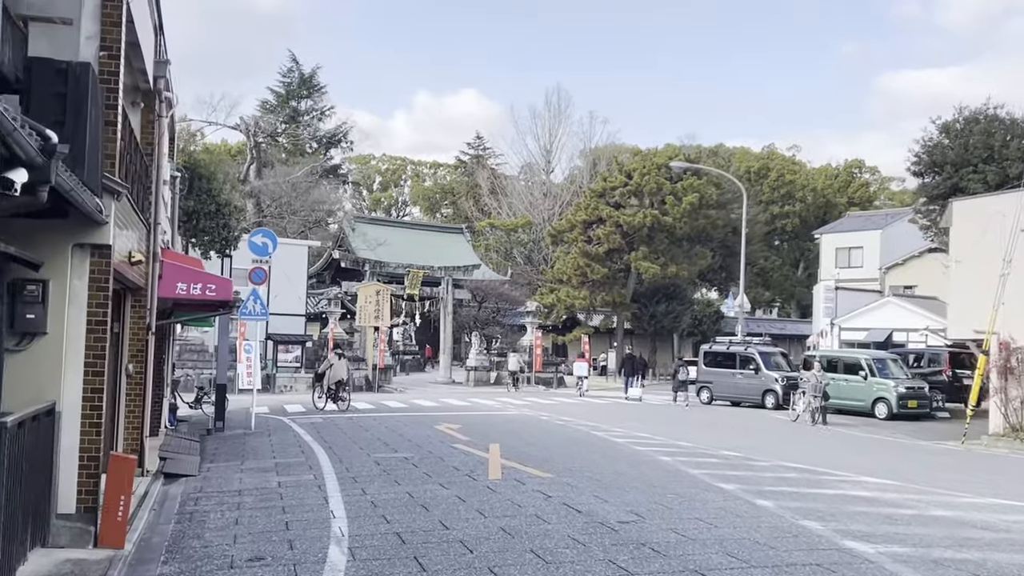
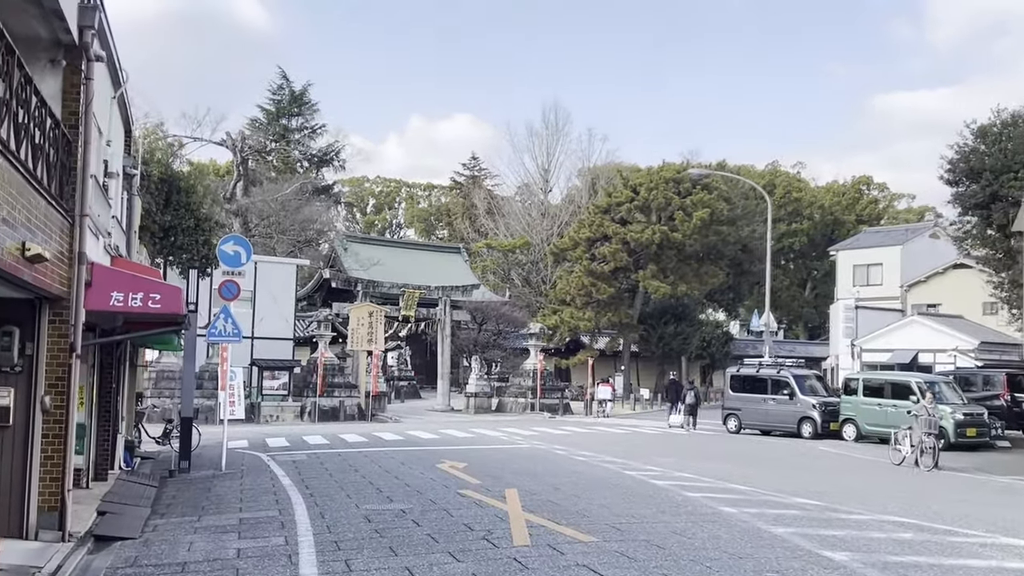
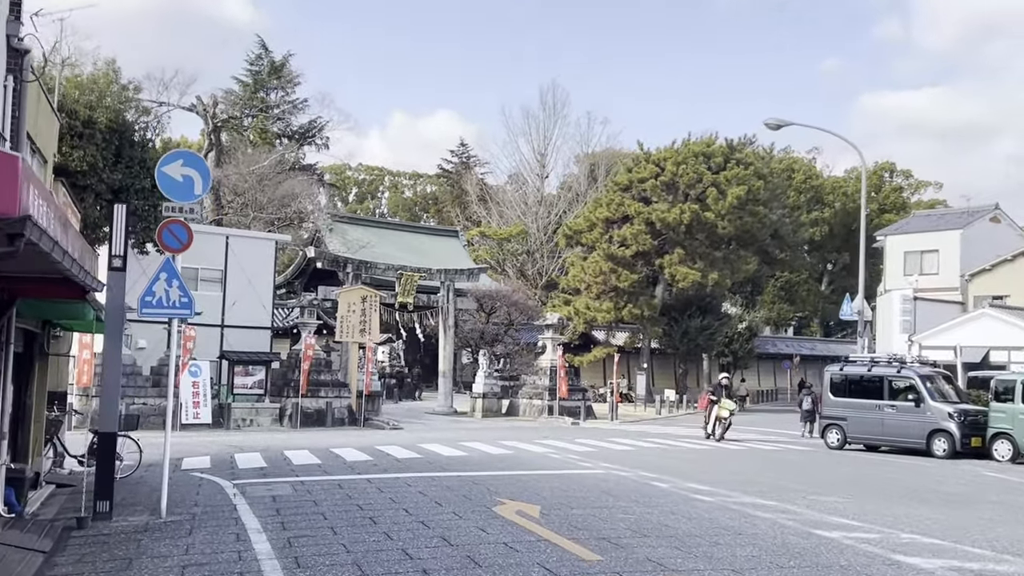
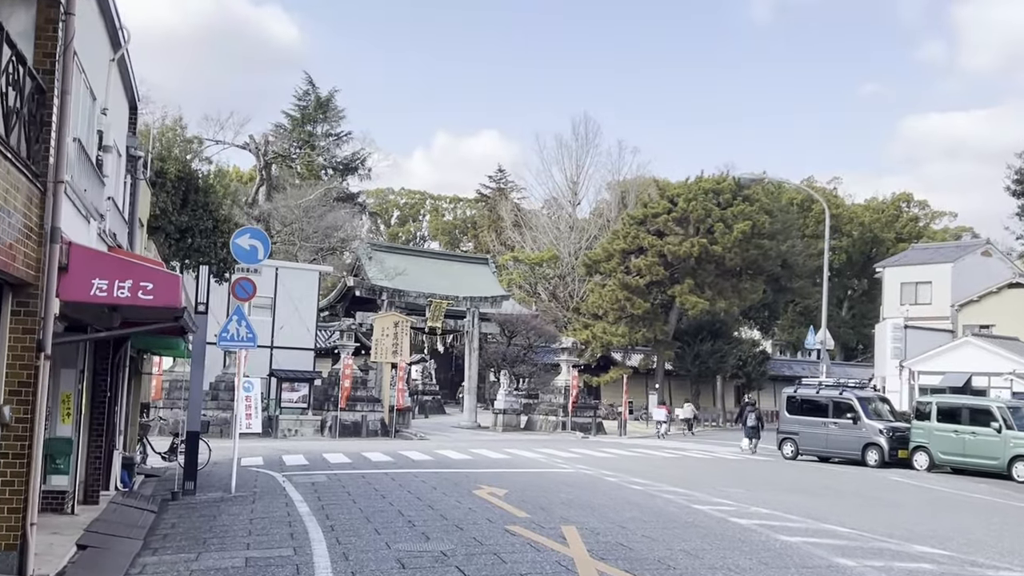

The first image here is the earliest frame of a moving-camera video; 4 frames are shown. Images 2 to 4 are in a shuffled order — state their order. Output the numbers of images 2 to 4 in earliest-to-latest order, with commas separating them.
2, 4, 3
